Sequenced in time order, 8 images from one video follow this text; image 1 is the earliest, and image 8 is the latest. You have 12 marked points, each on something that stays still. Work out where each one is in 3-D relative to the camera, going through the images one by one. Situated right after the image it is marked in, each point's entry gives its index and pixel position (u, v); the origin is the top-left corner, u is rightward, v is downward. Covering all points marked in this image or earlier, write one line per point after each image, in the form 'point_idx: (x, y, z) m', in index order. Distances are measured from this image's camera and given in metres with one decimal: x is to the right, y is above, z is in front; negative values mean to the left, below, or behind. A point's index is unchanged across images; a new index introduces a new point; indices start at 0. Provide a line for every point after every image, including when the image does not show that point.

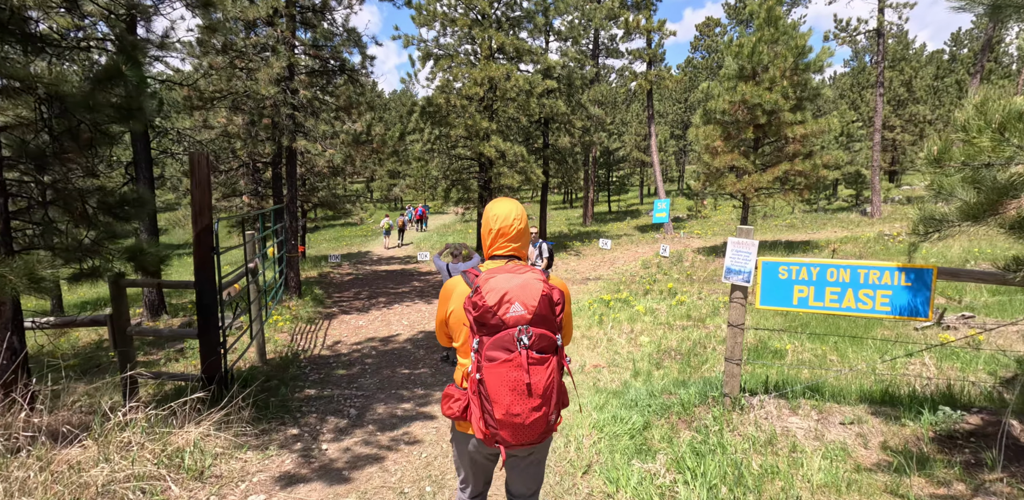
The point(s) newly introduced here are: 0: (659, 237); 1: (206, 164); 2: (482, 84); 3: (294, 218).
0: (+5.0, +0.4, +18.4) m
1: (-2.8, +0.8, +5.0) m
2: (-0.8, +4.5, +14.4) m
3: (-4.6, +0.7, +11.4) m
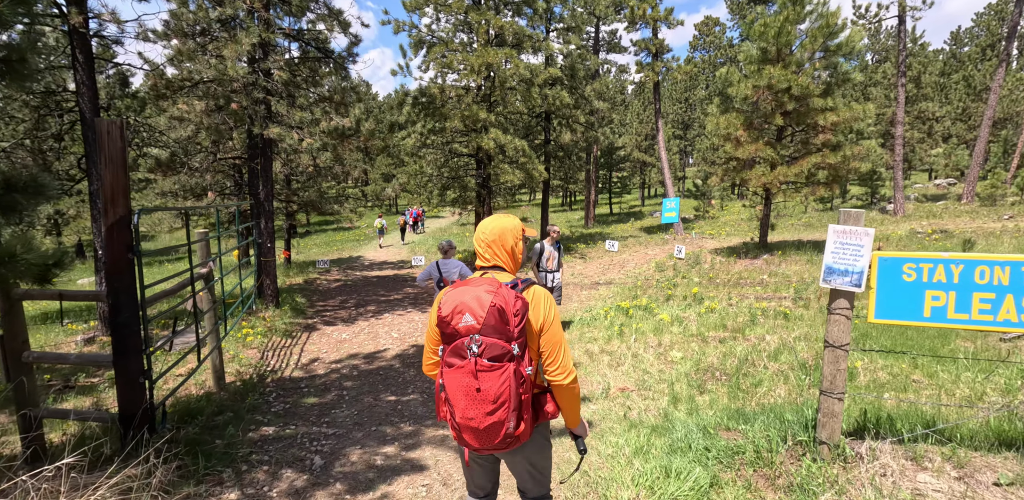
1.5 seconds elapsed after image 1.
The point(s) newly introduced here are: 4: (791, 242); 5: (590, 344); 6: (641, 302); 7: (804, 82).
0: (+5.0, +0.4, +17.3) m
1: (-2.7, +0.8, +3.8) m
2: (-0.8, +4.4, +13.3) m
3: (-4.5, +0.6, +10.2) m
4: (+6.7, +0.2, +13.2) m
5: (+1.0, -1.2, +7.1) m
6: (+2.1, -0.8, +8.8) m
7: (+5.8, +3.4, +10.8) m
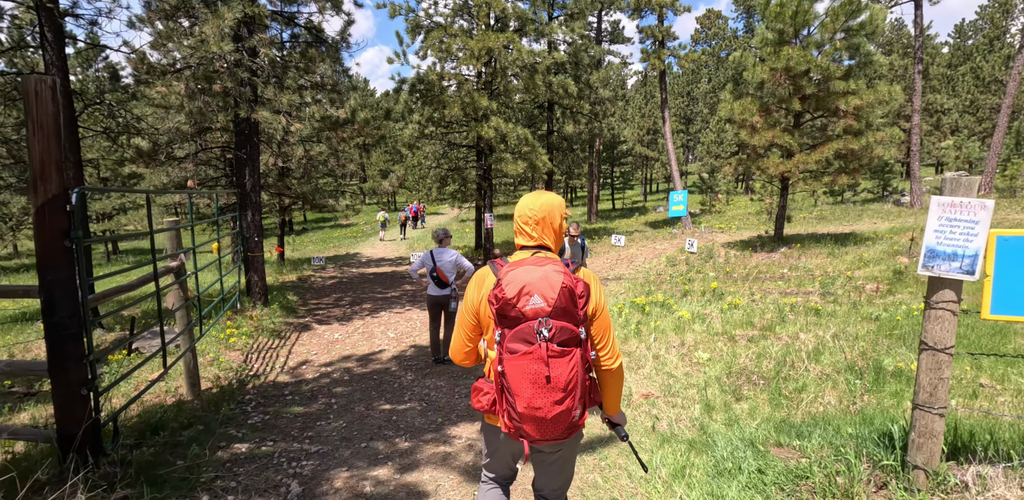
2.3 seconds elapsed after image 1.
0: (+5.0, +0.5, +16.7) m
1: (-2.6, +0.9, +3.1) m
2: (-0.7, +4.5, +12.6) m
3: (-4.5, +0.7, +9.6) m
4: (+6.8, +0.3, +12.5) m
5: (+1.1, -1.1, +6.5) m
6: (+2.2, -0.7, +8.2) m
7: (+5.9, +3.5, +10.2) m
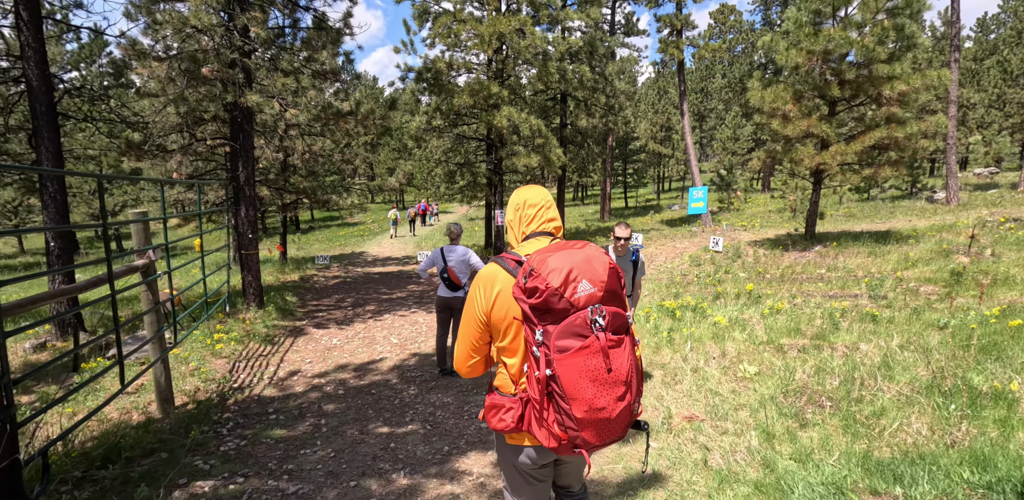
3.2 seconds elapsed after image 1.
0: (+5.4, +0.6, +15.8) m
1: (-2.5, +0.9, +2.4) m
2: (-0.5, +4.5, +11.9) m
3: (-4.2, +0.7, +8.9) m
4: (+7.1, +0.4, +11.7) m
5: (+1.3, -1.1, +5.7) m
6: (+2.4, -0.7, +7.4) m
7: (+6.1, +3.5, +9.4) m
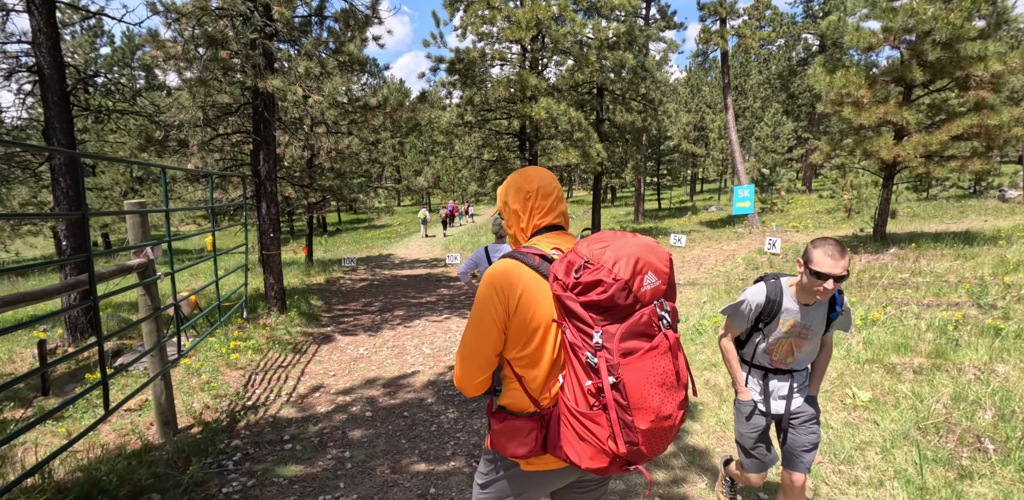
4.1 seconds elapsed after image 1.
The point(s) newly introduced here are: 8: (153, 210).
0: (+6.3, +0.5, +14.8) m
1: (-2.2, +0.9, +1.7) m
2: (+0.3, +4.5, +11.1) m
3: (-3.6, +0.7, +8.3) m
4: (+7.8, +0.3, +10.6) m
5: (+1.8, -1.1, +4.9) m
6: (+2.9, -0.7, +6.5) m
7: (+6.8, +3.5, +8.3) m
8: (-2.6, +0.3, +4.0) m
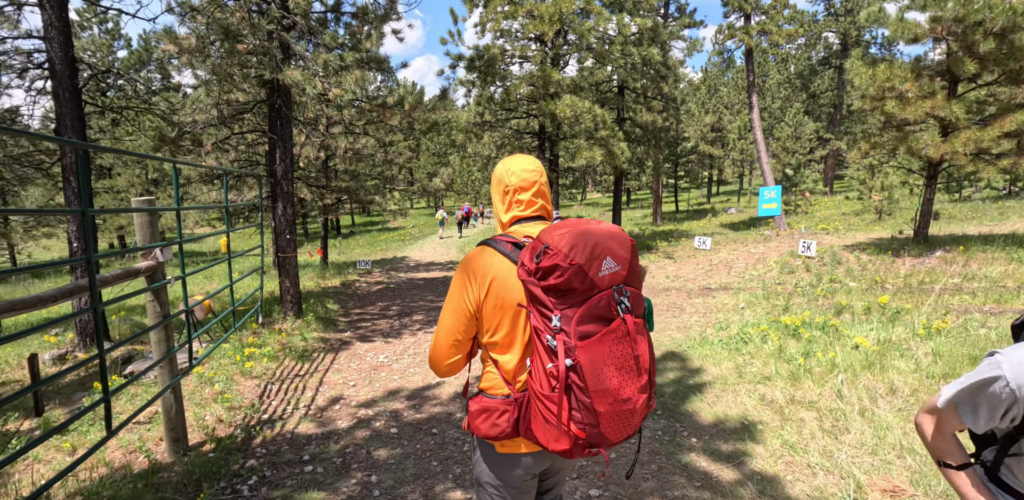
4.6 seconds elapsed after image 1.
0: (+6.8, +0.4, +14.3) m
1: (-1.9, +0.9, +1.4) m
2: (+0.7, +4.5, +10.8) m
3: (-3.2, +0.7, +8.0) m
4: (+8.2, +0.3, +10.0) m
5: (+2.0, -1.1, +4.5) m
6: (+3.2, -0.7, +6.1) m
7: (+7.1, +3.5, +7.8) m
8: (-2.4, +0.3, +3.7) m
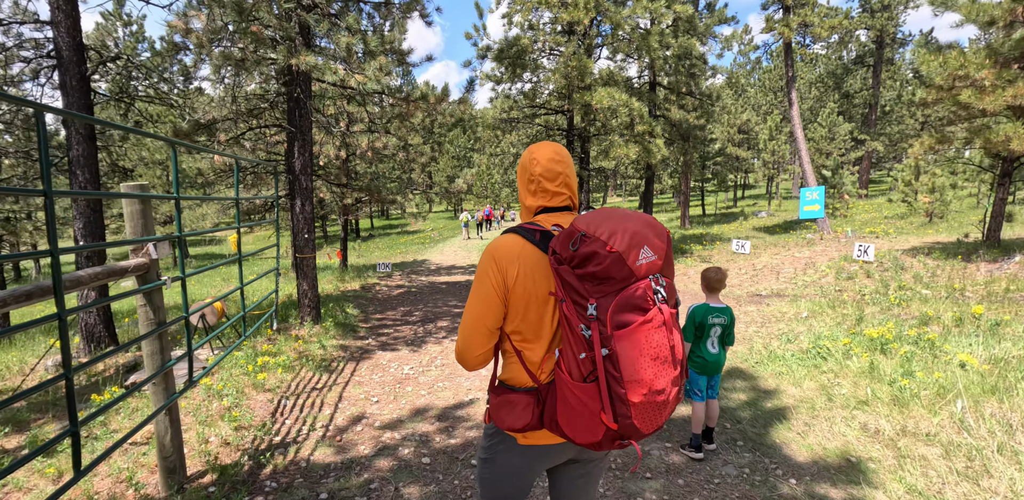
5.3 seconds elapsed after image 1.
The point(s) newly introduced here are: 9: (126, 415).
0: (+7.5, +0.3, +13.4) m
1: (-1.7, +1.0, +0.9) m
2: (+1.3, +4.4, +10.1) m
3: (-2.8, +0.7, +7.5) m
4: (+8.7, +0.2, +9.1) m
5: (+2.4, -1.1, +3.7) m
6: (+3.6, -0.8, +5.3) m
7: (+7.6, +3.4, +7.0) m
8: (-2.0, +0.3, +3.1) m
9: (-3.1, -1.3, +4.4) m
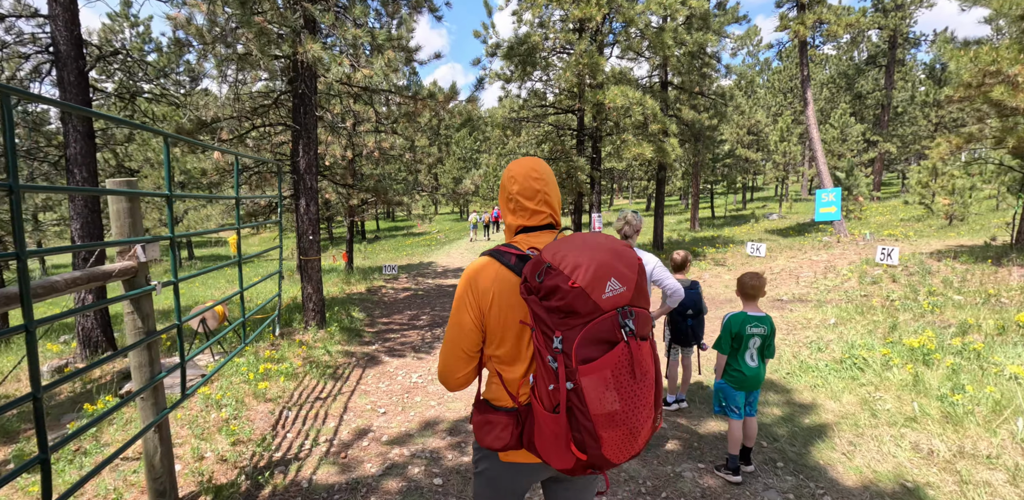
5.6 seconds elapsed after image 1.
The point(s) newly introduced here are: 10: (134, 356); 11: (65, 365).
0: (+7.7, +0.2, +13.1) m
1: (-1.6, +1.0, +0.6) m
2: (+1.5, +4.4, +9.9) m
3: (-2.6, +0.7, +7.2) m
4: (+8.9, +0.1, +8.8) m
5: (+2.5, -1.1, +3.4) m
6: (+3.8, -0.8, +5.0) m
7: (+7.8, +3.3, +6.7) m
8: (-1.9, +0.3, +2.9) m
9: (-3.0, -1.3, +4.2) m
10: (-1.9, -0.6, +2.8) m
11: (-5.1, -1.3, +6.2) m
